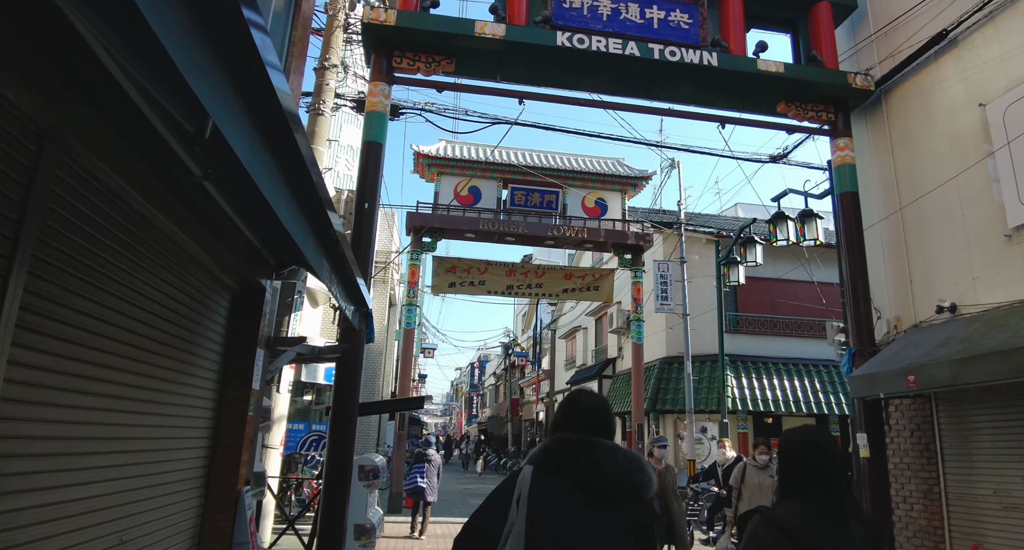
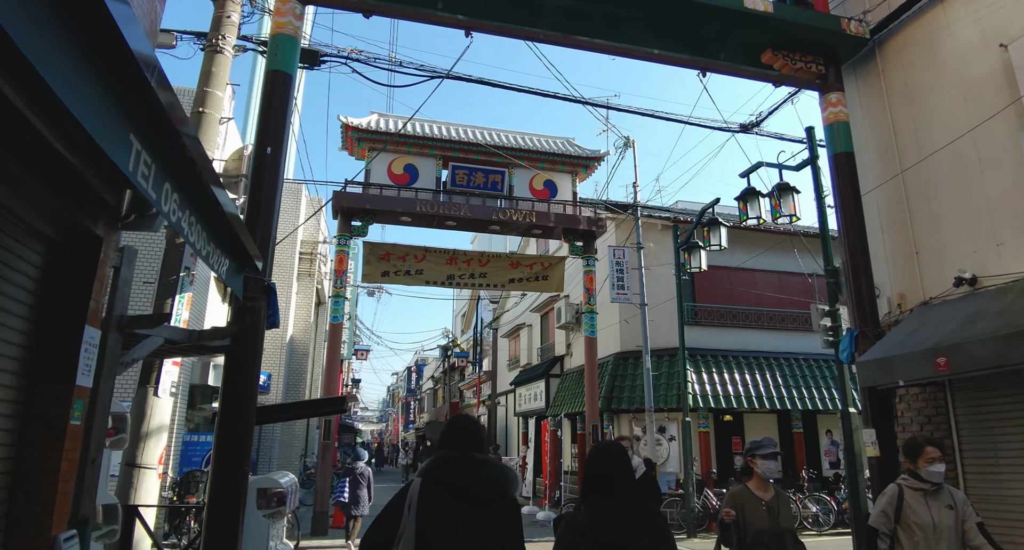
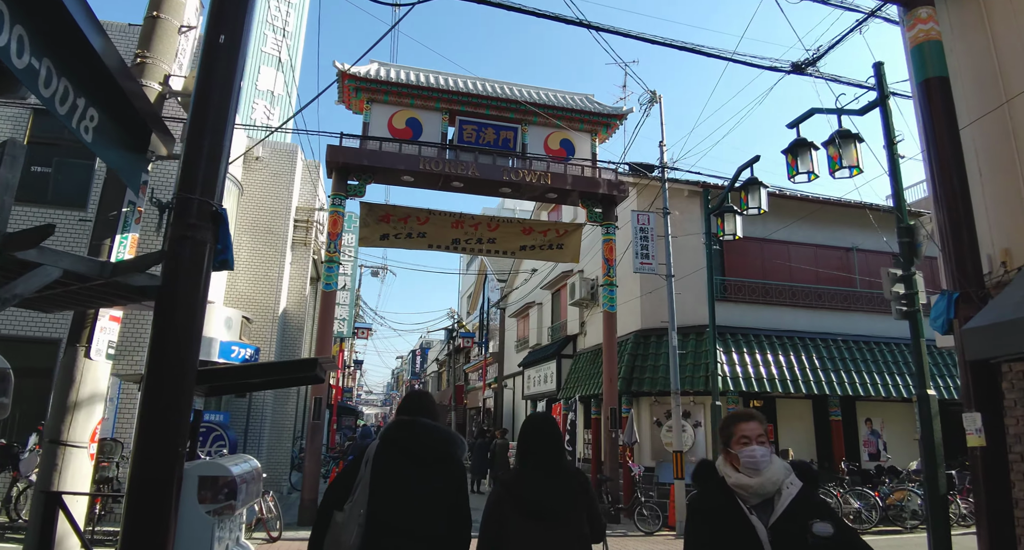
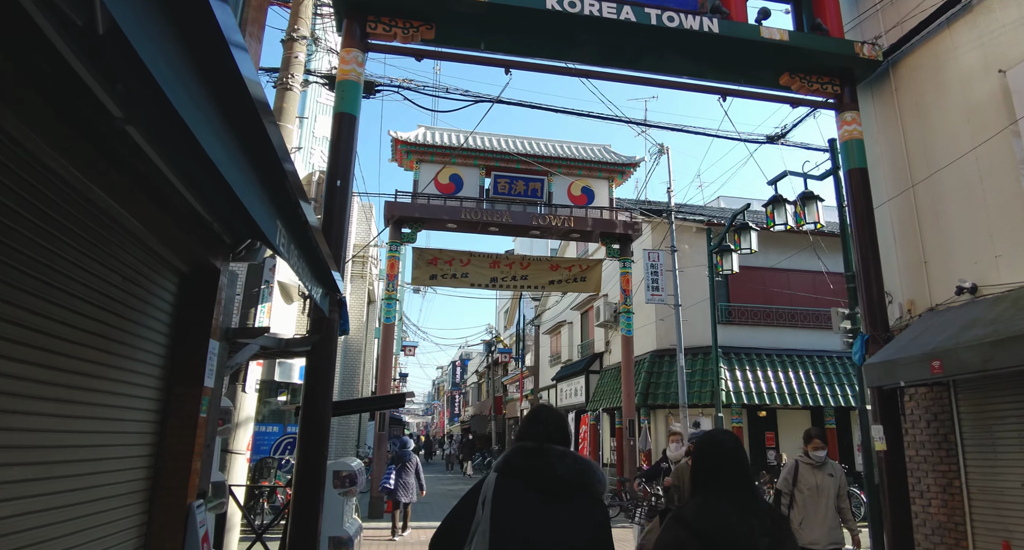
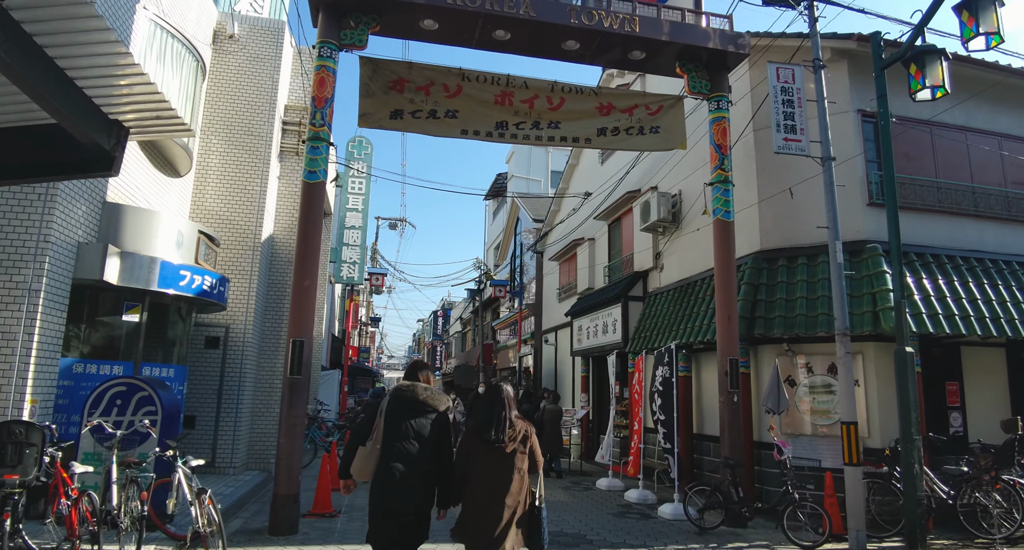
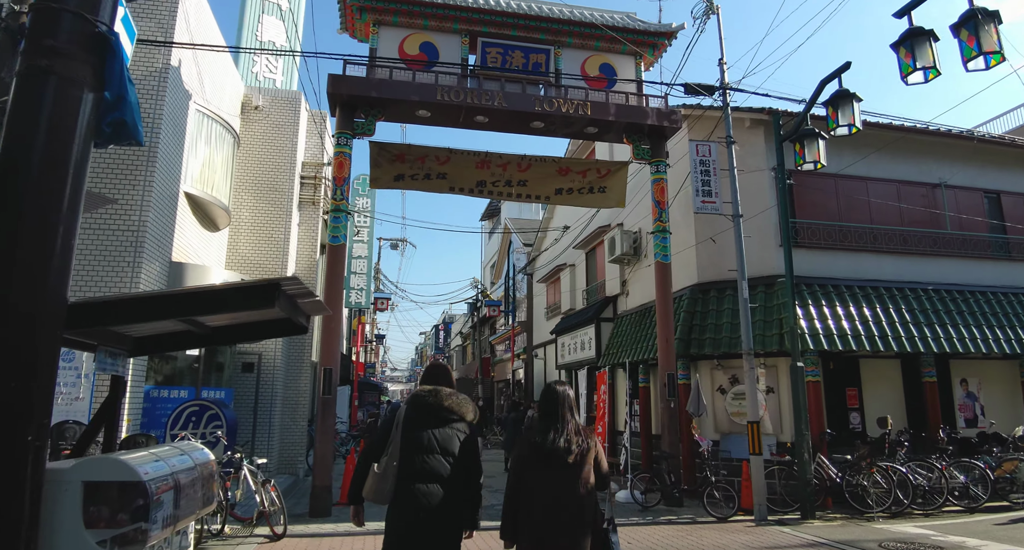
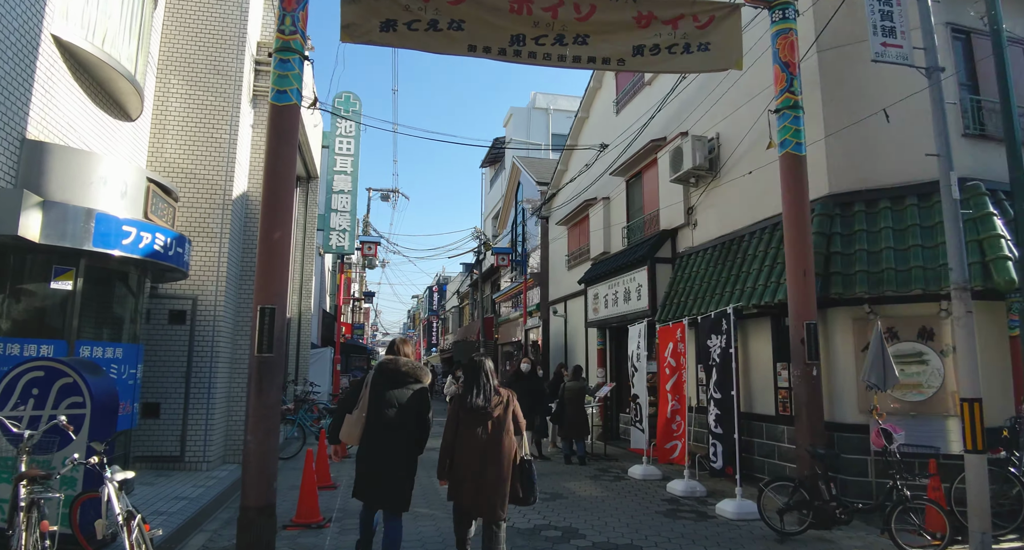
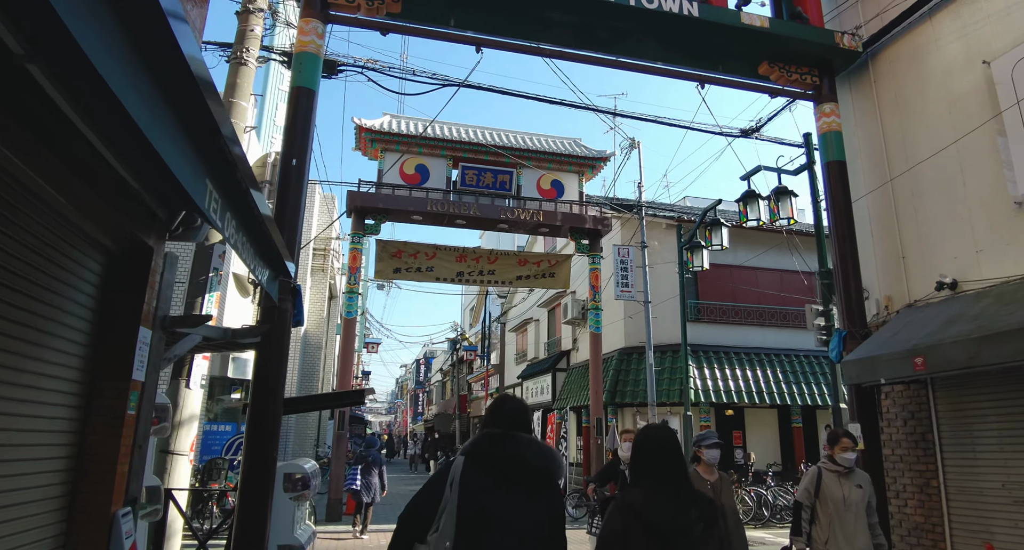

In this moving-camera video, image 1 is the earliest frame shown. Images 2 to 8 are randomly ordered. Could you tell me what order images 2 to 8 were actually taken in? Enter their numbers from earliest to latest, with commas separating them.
4, 8, 2, 3, 6, 5, 7
